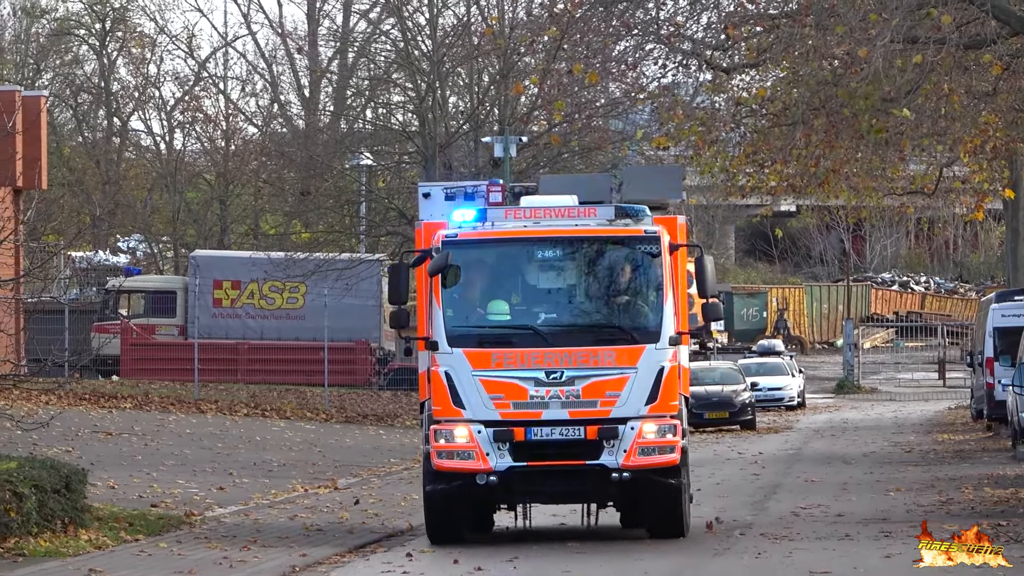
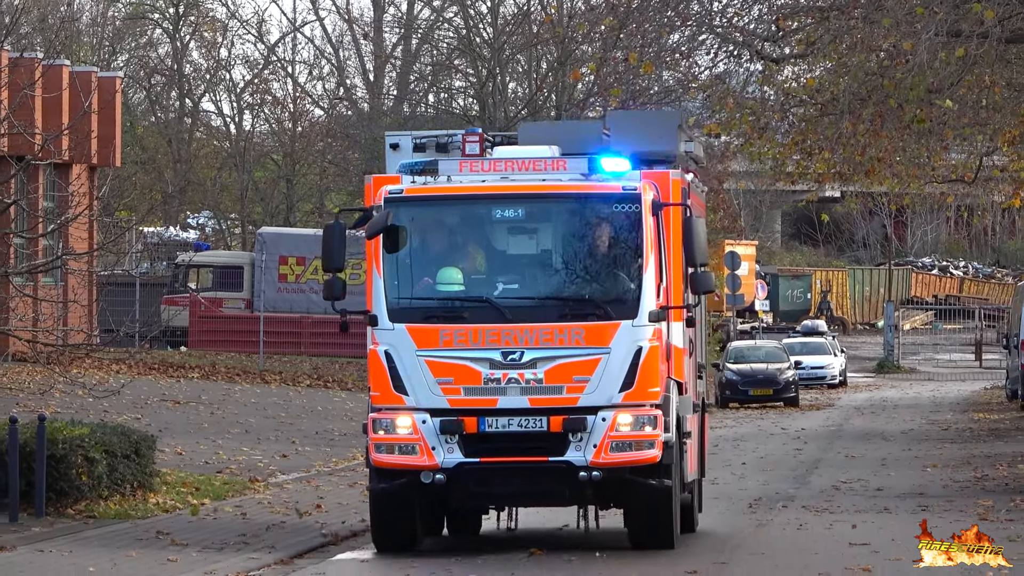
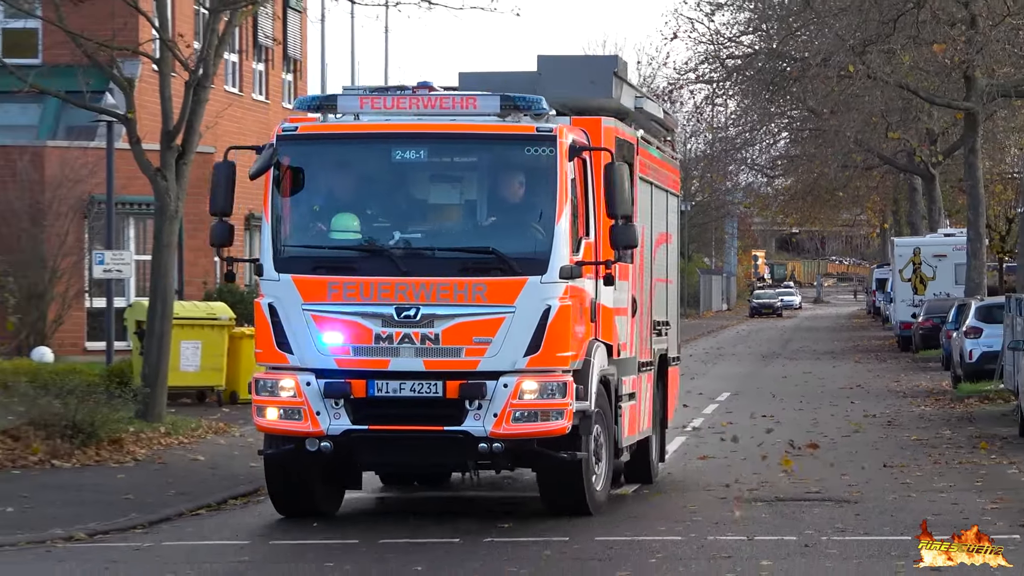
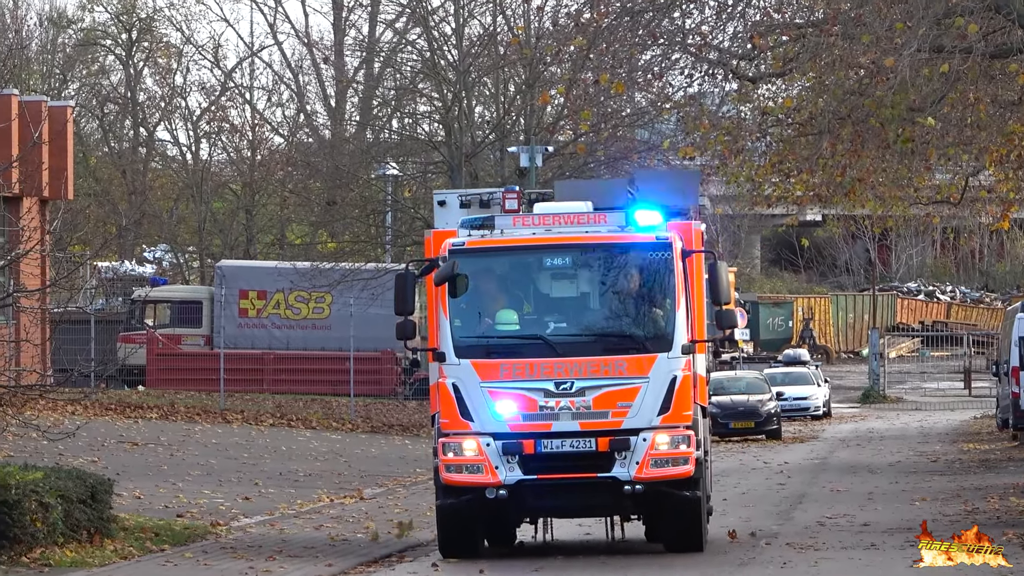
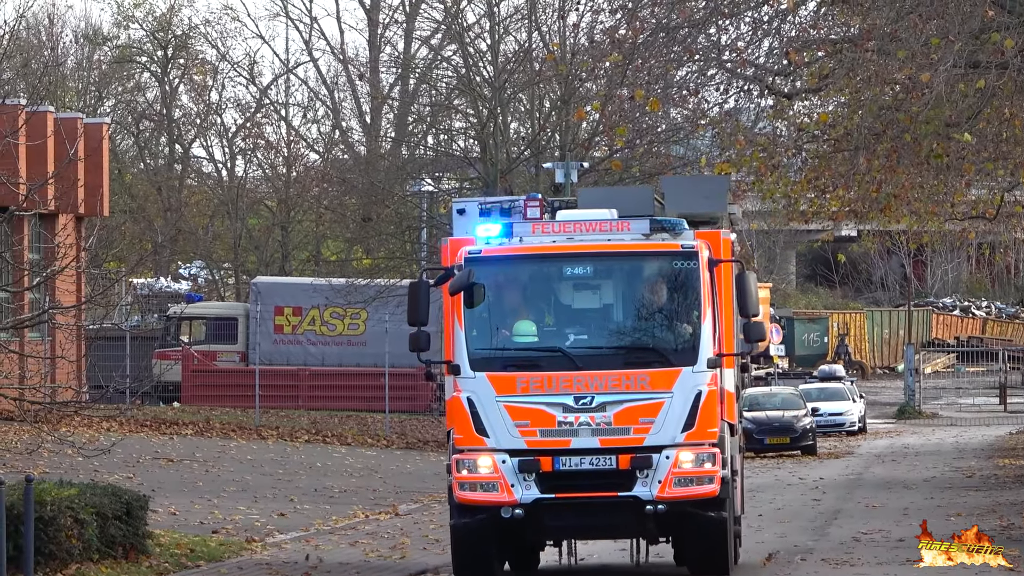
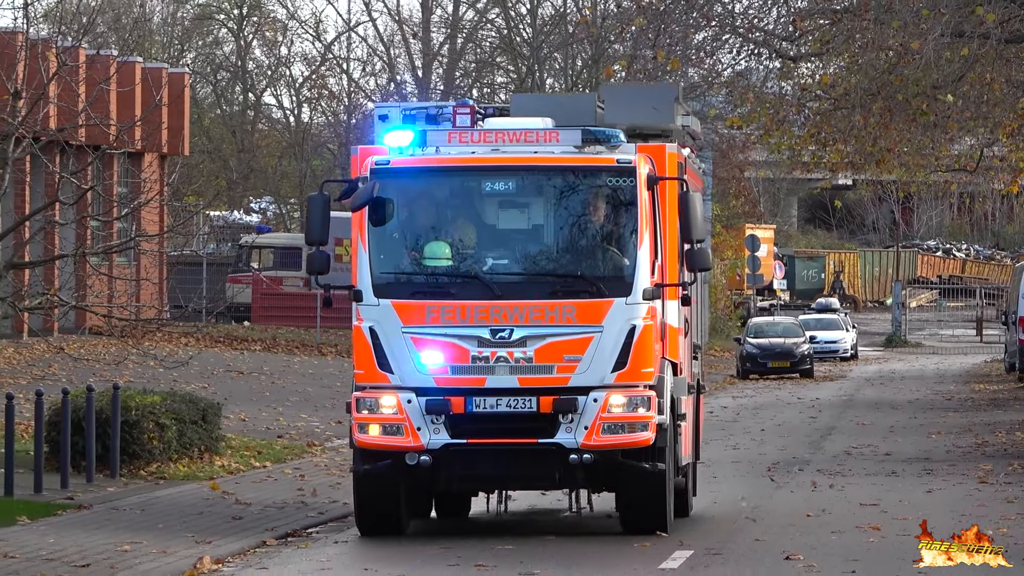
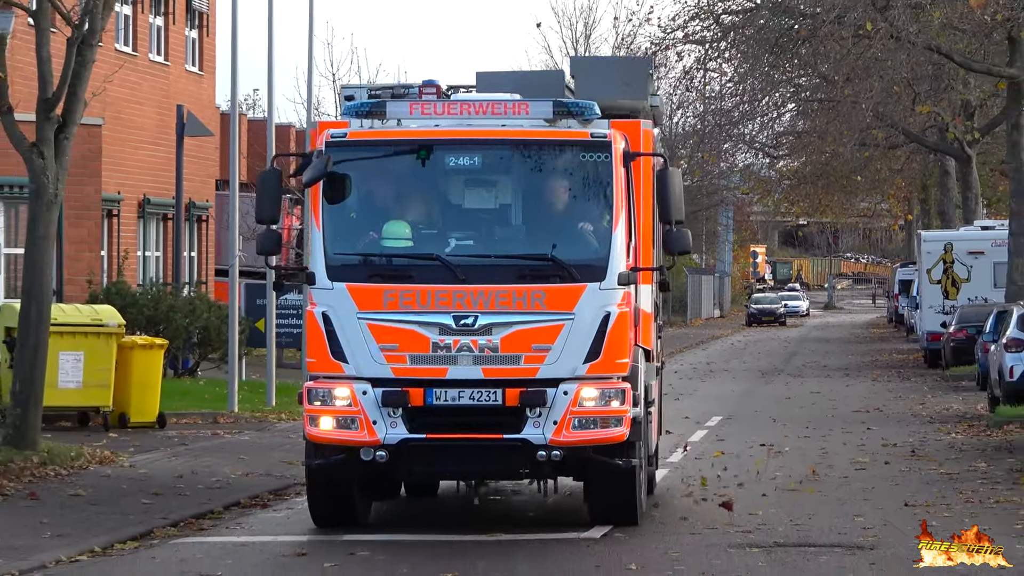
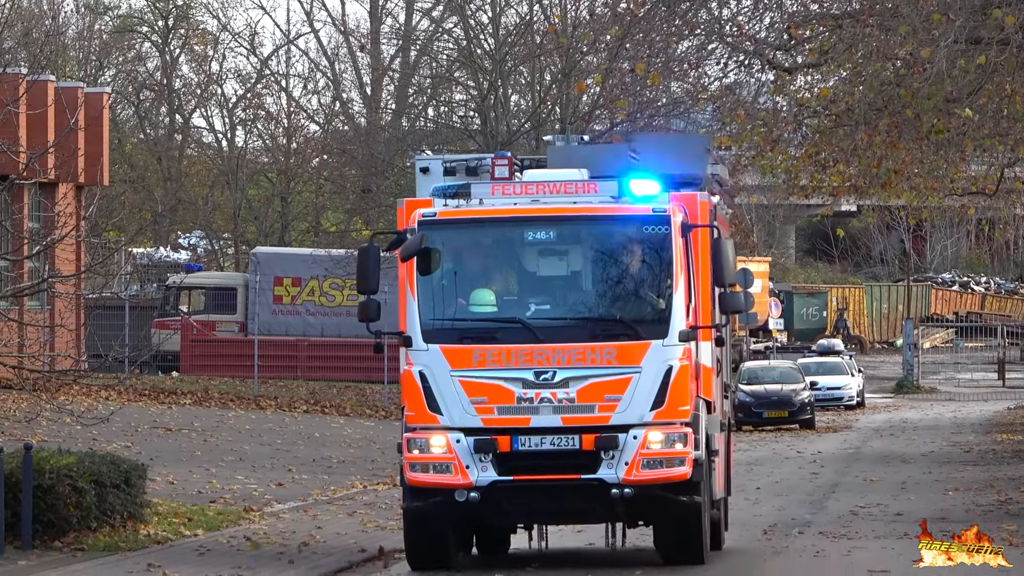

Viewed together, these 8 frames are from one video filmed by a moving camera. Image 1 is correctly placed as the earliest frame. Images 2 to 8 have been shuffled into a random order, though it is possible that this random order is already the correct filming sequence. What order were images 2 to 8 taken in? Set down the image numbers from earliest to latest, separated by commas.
4, 5, 8, 2, 6, 7, 3
